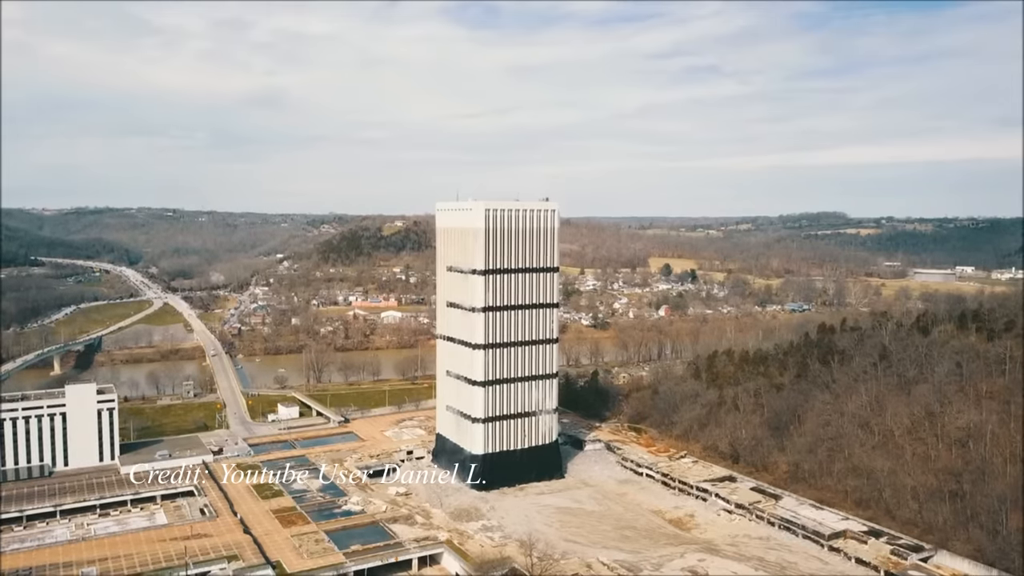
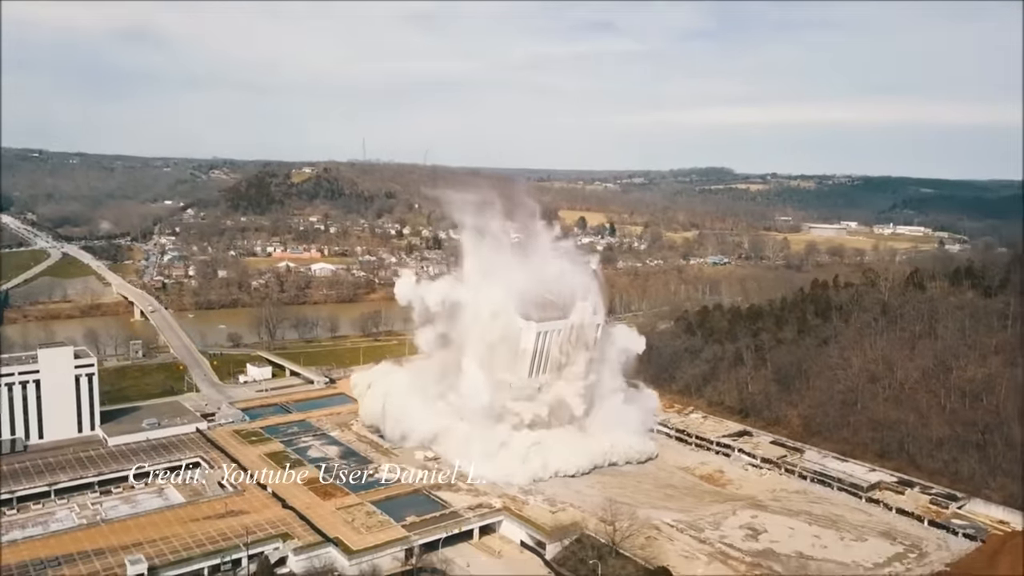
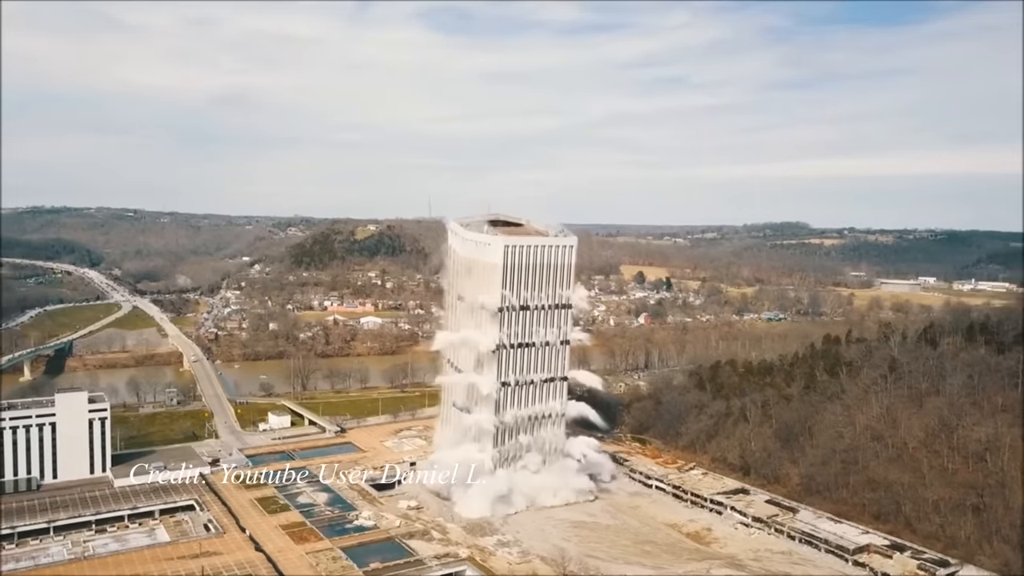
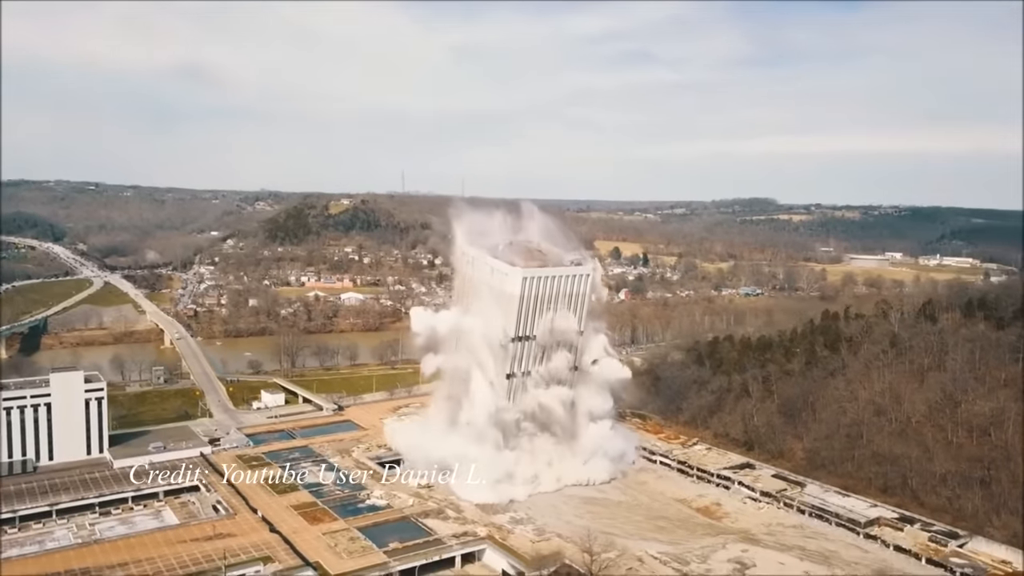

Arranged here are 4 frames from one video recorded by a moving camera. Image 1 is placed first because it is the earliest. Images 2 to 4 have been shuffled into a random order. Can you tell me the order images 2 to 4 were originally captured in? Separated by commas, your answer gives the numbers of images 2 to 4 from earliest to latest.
3, 4, 2
